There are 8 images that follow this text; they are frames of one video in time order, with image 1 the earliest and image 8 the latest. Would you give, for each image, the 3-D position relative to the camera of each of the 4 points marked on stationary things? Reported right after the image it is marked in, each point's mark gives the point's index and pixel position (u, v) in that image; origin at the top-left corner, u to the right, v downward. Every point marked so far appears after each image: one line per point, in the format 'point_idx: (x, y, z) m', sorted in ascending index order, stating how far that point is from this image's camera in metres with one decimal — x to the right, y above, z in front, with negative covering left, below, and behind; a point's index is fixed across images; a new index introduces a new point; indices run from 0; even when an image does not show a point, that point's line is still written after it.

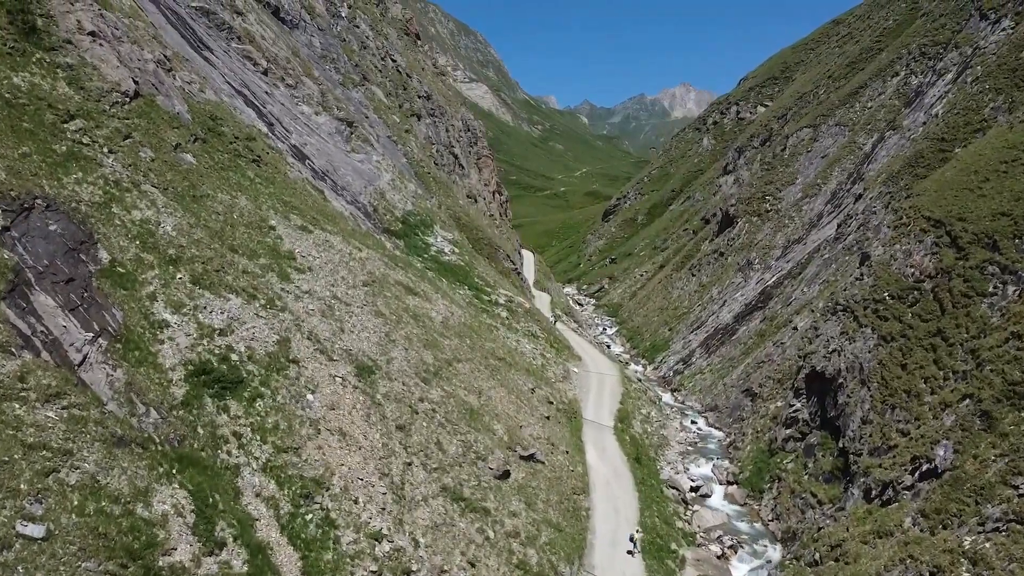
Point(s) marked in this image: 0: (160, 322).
0: (-8.1, -0.8, +18.6) m
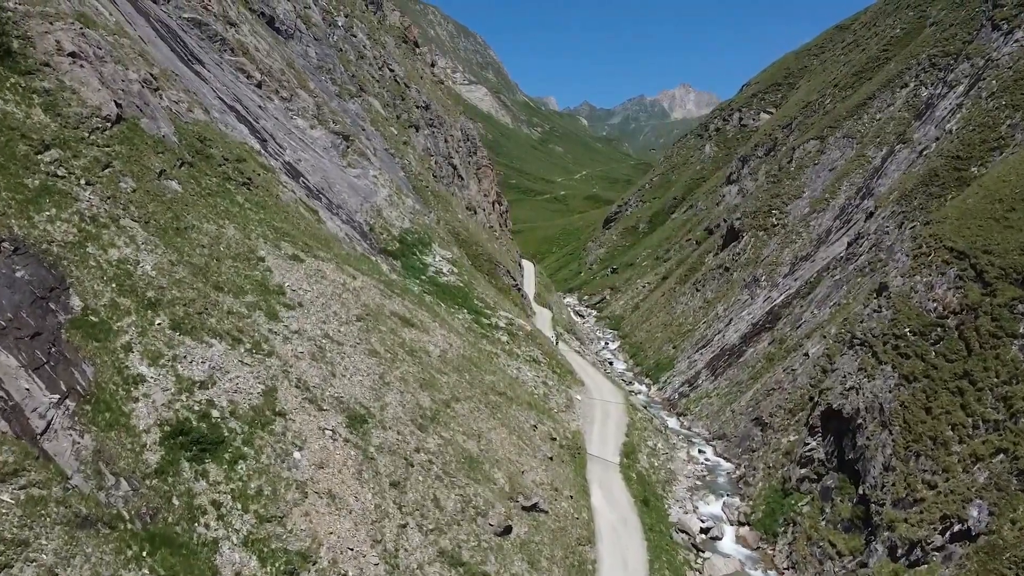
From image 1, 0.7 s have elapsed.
0: (-8.0, -1.9, +17.2) m
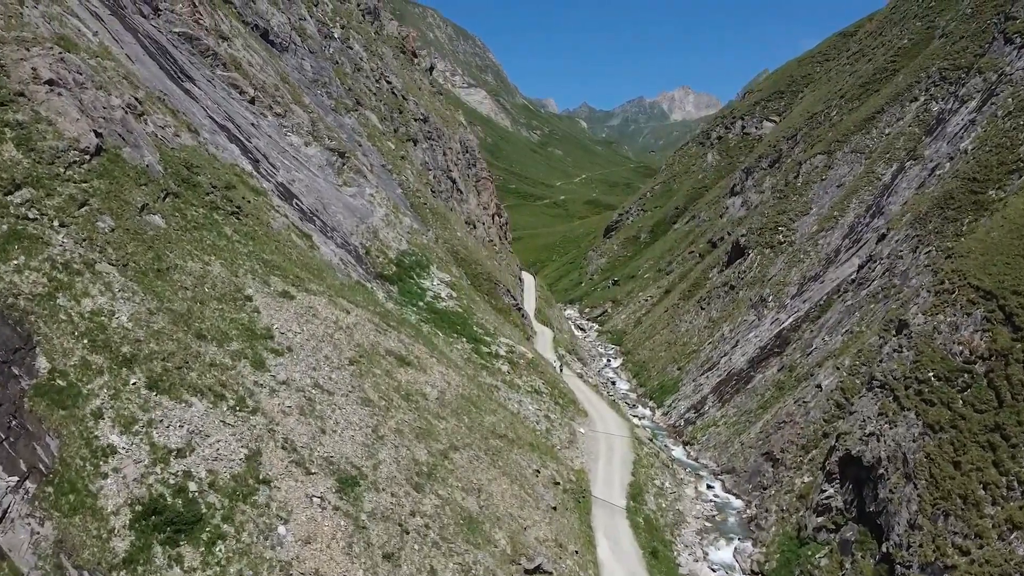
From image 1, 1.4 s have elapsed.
0: (-8.0, -3.1, +15.8) m
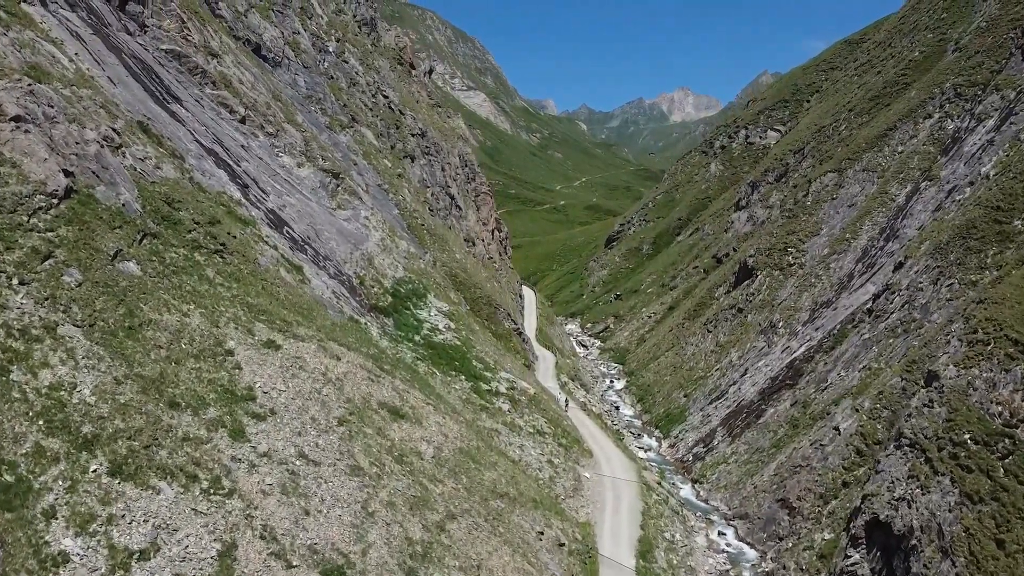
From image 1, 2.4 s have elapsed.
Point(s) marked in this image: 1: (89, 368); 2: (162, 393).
0: (-7.9, -4.6, +14.0) m
1: (-9.5, -1.8, +18.3) m
2: (-8.3, -2.5, +19.3) m
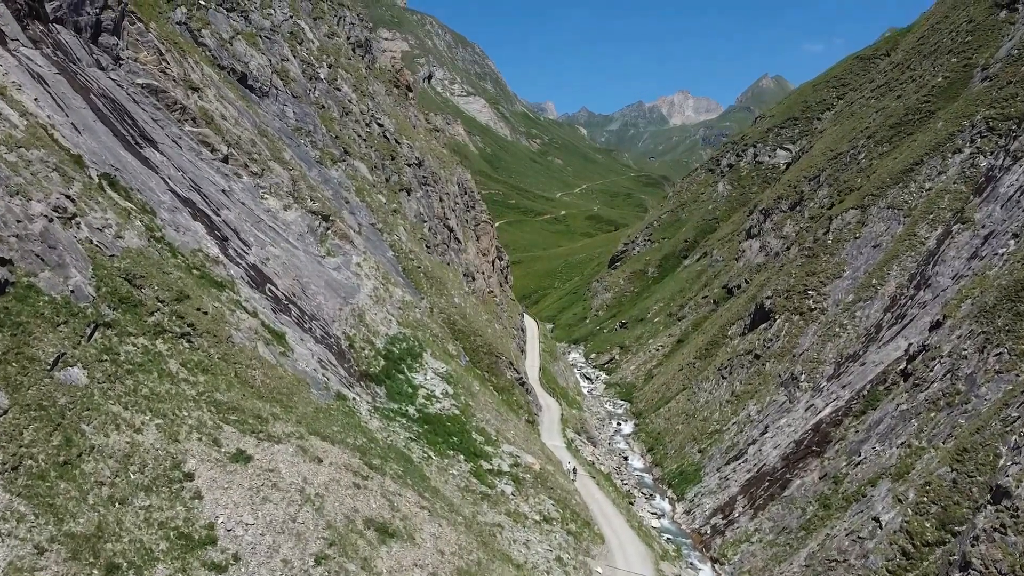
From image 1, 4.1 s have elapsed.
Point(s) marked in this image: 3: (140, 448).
0: (-7.7, -7.4, +10.7) m
1: (-9.4, -4.5, +15.0) m
2: (-8.2, -5.2, +16.0) m
3: (-8.9, -3.9, +19.5) m
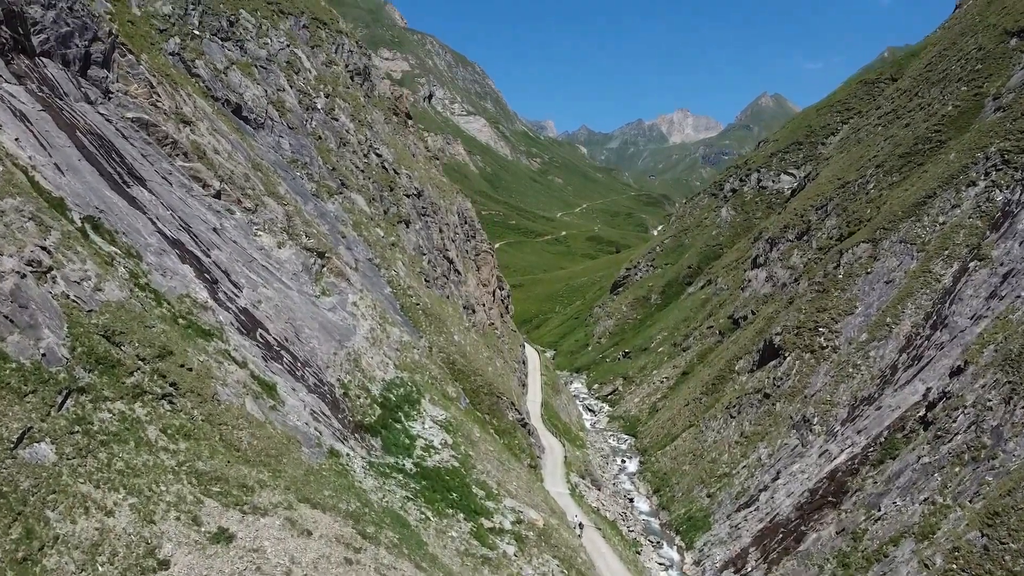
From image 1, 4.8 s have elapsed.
0: (-7.6, -8.8, +9.0) m
1: (-9.3, -6.0, +13.4) m
2: (-8.1, -6.8, +14.3) m
3: (-8.9, -5.4, +17.9) m
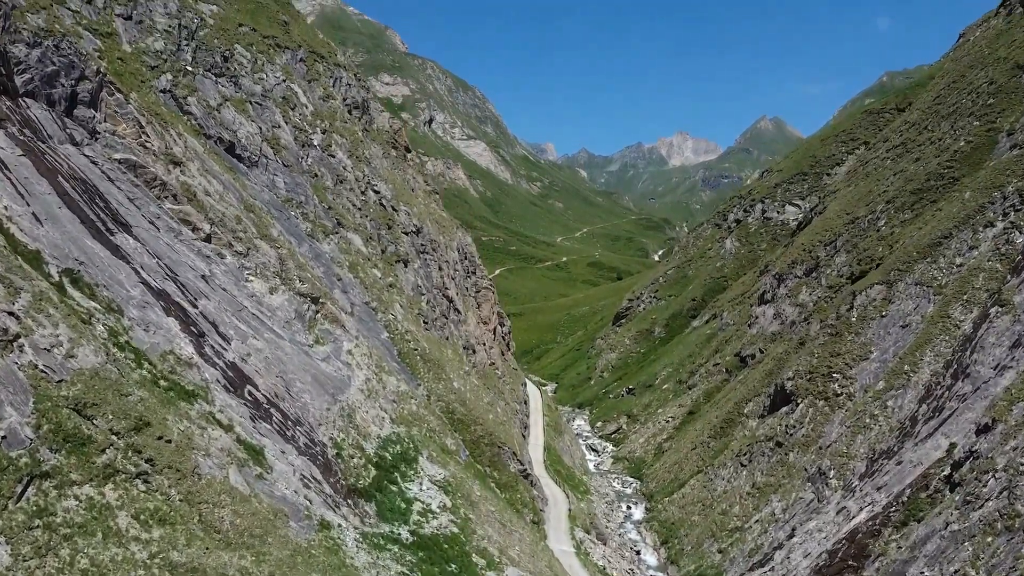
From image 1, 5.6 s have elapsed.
0: (-7.5, -10.3, +7.0) m
1: (-9.2, -7.6, +11.4) m
2: (-8.0, -8.4, +12.4) m
3: (-8.7, -7.2, +16.0) m
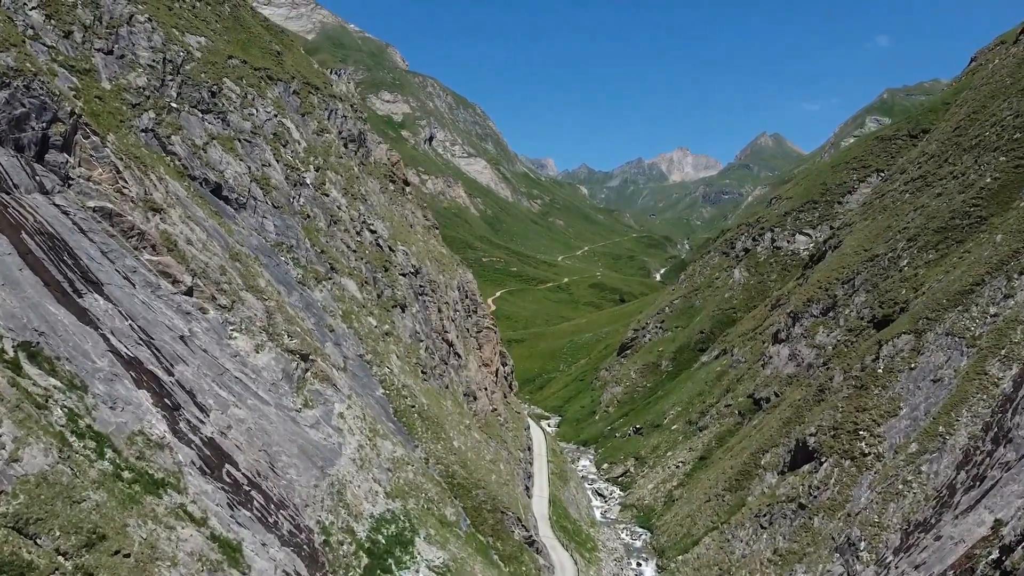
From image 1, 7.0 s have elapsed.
0: (-7.3, -12.4, +3.9) m
1: (-9.0, -9.8, +8.3) m
2: (-7.8, -10.6, +9.3) m
3: (-8.5, -9.4, +12.9) m
